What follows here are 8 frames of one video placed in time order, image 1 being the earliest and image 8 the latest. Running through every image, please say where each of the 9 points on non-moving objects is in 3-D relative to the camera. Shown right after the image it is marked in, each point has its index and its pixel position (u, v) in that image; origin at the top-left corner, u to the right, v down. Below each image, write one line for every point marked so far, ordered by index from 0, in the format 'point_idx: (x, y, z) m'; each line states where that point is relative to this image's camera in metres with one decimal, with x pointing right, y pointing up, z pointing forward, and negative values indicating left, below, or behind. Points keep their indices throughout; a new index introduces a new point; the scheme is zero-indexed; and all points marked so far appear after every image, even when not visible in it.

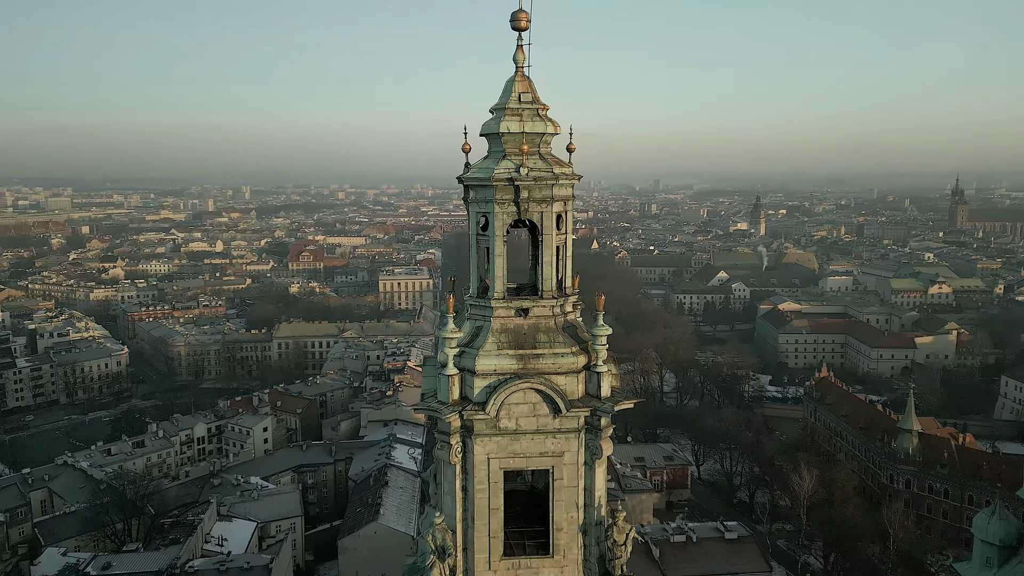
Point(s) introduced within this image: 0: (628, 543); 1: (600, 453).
0: (+0.9, -2.1, +5.8) m
1: (+0.7, -1.4, +5.8) m
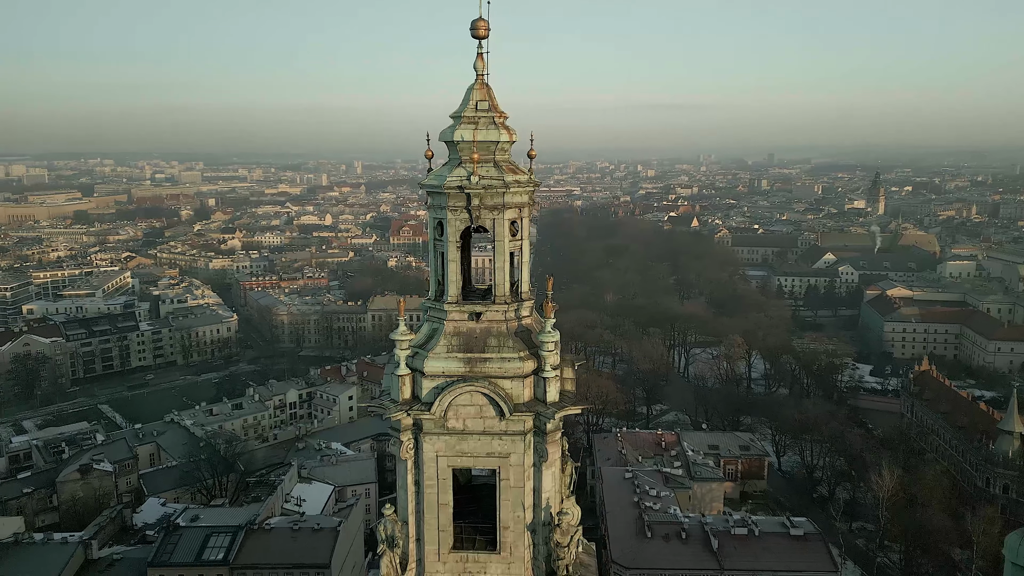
0: (+0.5, -2.1, +5.9) m
1: (+0.3, -1.4, +5.9) m
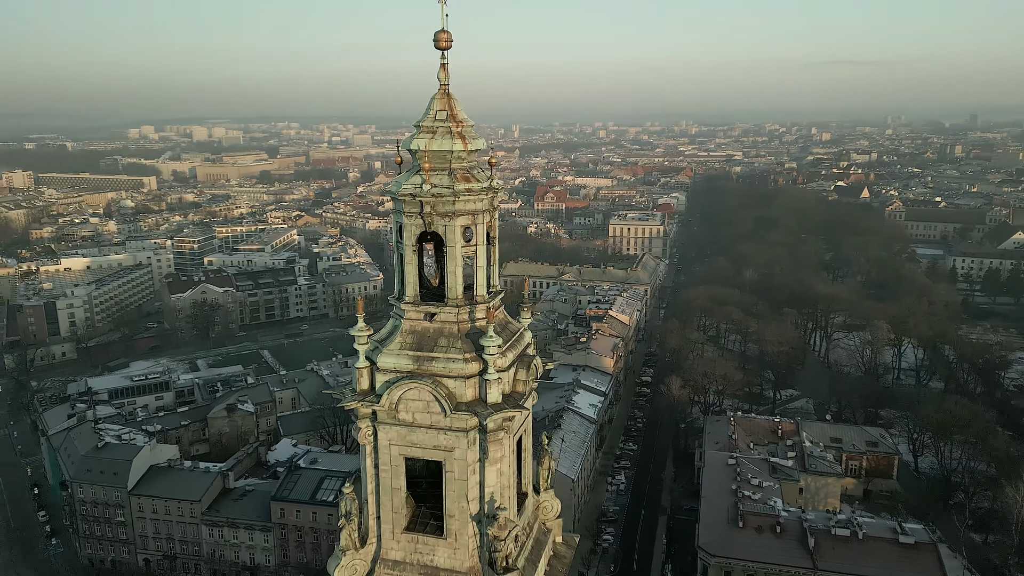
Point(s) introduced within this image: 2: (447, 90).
0: (0.0, -2.2, +6.2) m
1: (-0.2, -1.5, +6.2) m
2: (-0.6, +1.8, +6.3) m
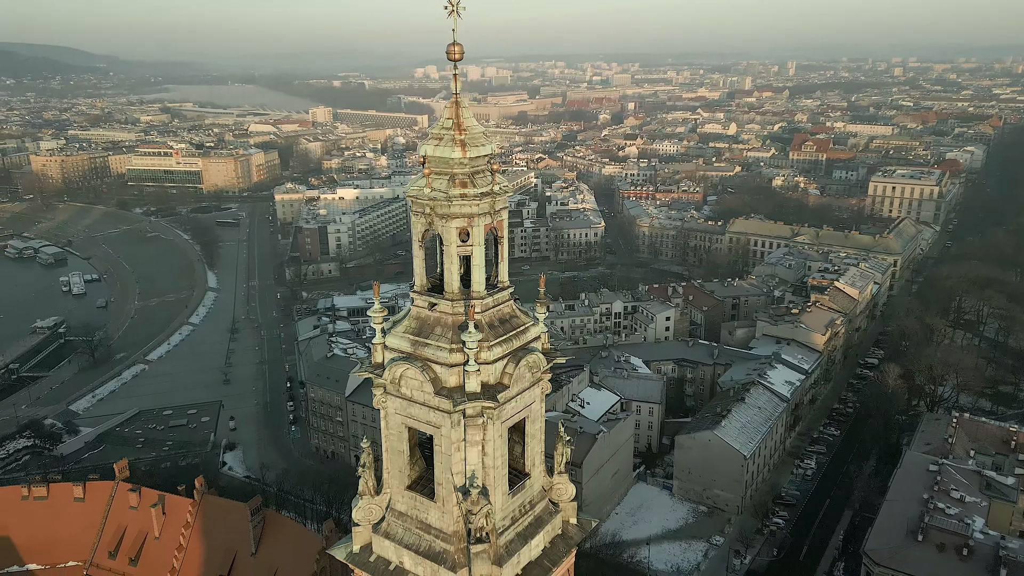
0: (-0.3, -2.2, +6.8) m
1: (-0.4, -1.4, +6.8) m
2: (-0.5, +1.8, +6.8) m
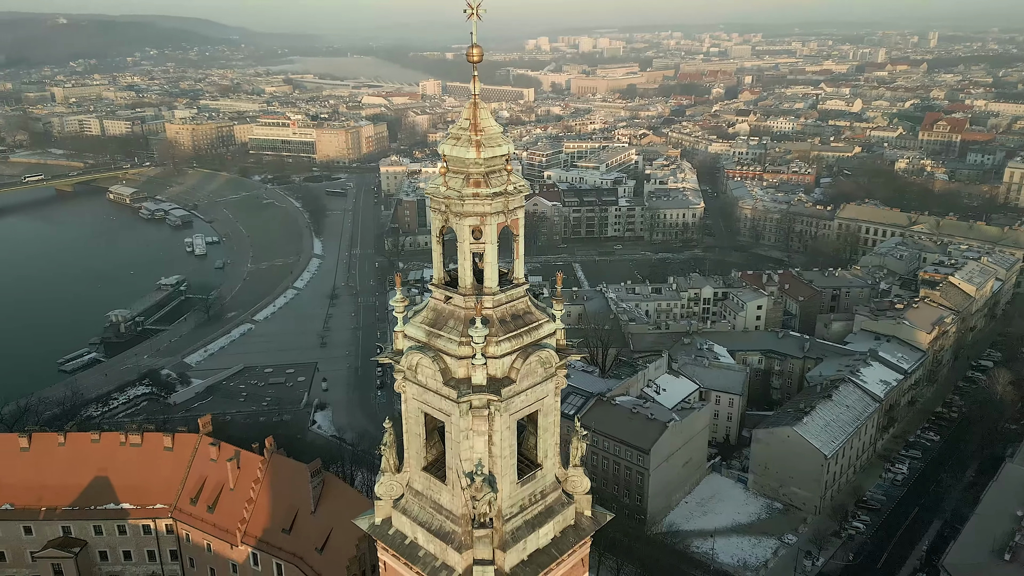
0: (-0.3, -2.1, +7.1) m
1: (-0.4, -1.4, +7.1) m
2: (-0.3, +1.8, +6.9) m
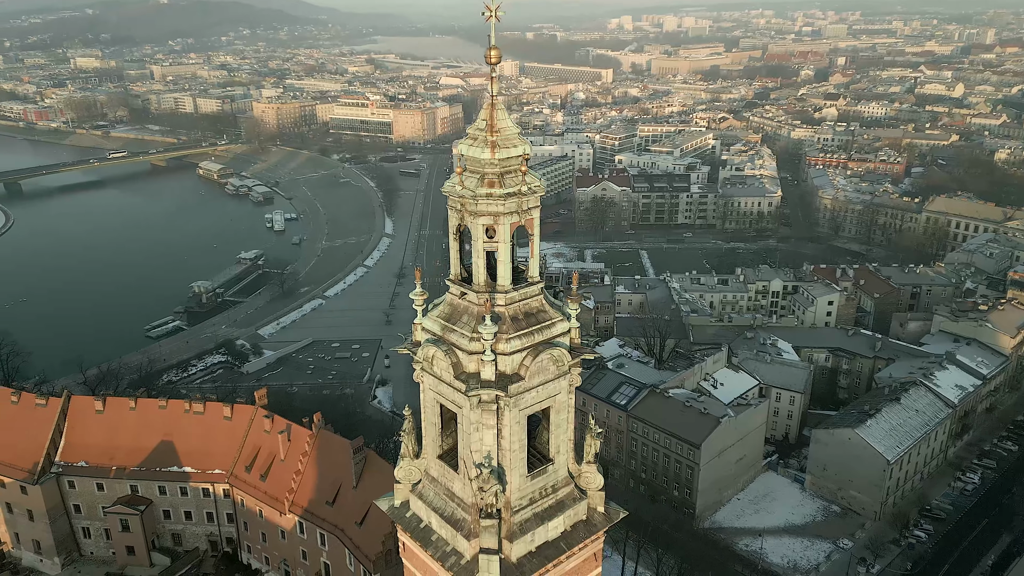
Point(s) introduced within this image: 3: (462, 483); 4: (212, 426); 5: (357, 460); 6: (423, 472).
0: (-0.2, -2.1, +7.3) m
1: (-0.3, -1.4, +7.3) m
2: (-0.1, +1.9, +7.0) m
3: (-0.5, -2.2, +7.8) m
4: (-6.9, -3.2, +16.4) m
5: (-3.1, -3.4, +14.1) m
6: (-1.1, -2.2, +8.4) m
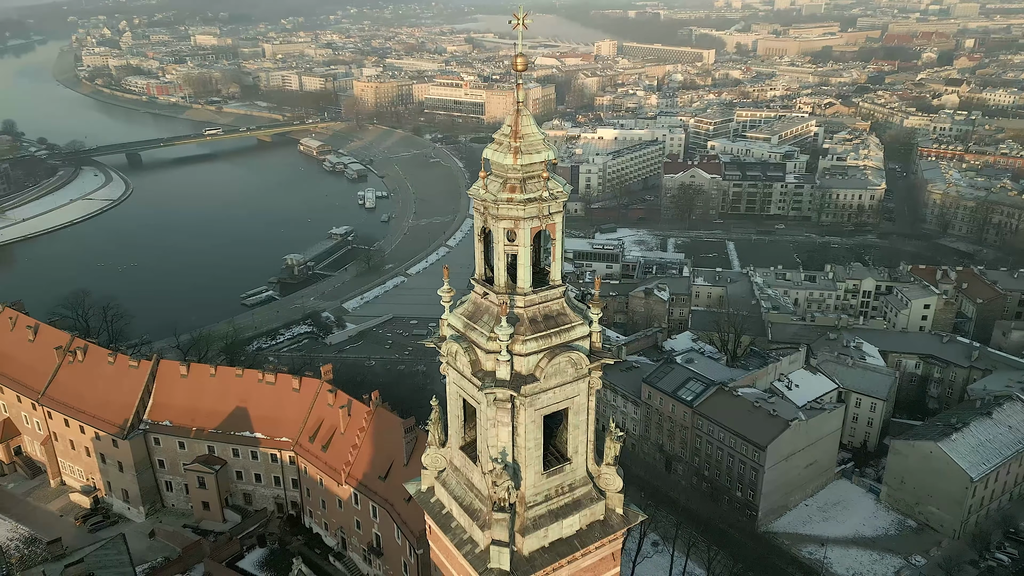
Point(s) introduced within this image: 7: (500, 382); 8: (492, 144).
0: (-0.1, -2.1, +7.6) m
1: (-0.1, -1.4, +7.5) m
2: (+0.1, +1.8, +7.1) m
3: (-0.4, -2.1, +8.1) m
4: (-5.7, -2.7, +17.4) m
5: (-2.2, -3.2, +14.7) m
6: (-0.8, -2.1, +8.8) m
7: (-0.1, -1.0, +7.3) m
8: (-0.2, +1.5, +7.2) m
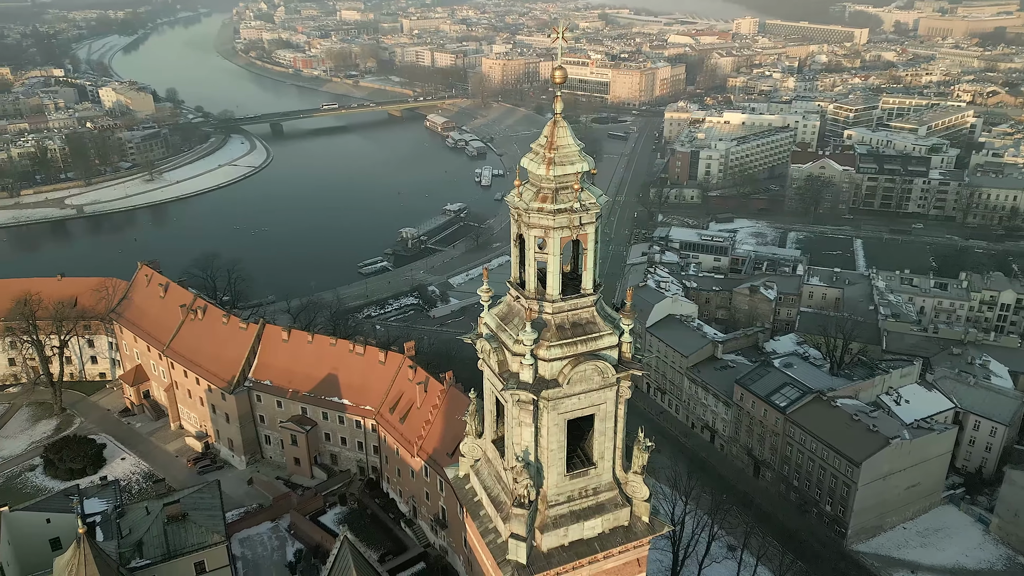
0: (+0.1, -2.2, +7.9) m
1: (+0.1, -1.4, +7.8) m
2: (+0.5, +1.7, +7.3) m
3: (-0.1, -2.2, +8.4) m
4: (-3.8, -2.1, +18.5) m
5: (-0.8, -2.9, +15.3) m
6: (-0.4, -2.1, +9.2) m
7: (+0.1, -1.0, +7.6) m
8: (+0.2, +1.4, +7.4) m
